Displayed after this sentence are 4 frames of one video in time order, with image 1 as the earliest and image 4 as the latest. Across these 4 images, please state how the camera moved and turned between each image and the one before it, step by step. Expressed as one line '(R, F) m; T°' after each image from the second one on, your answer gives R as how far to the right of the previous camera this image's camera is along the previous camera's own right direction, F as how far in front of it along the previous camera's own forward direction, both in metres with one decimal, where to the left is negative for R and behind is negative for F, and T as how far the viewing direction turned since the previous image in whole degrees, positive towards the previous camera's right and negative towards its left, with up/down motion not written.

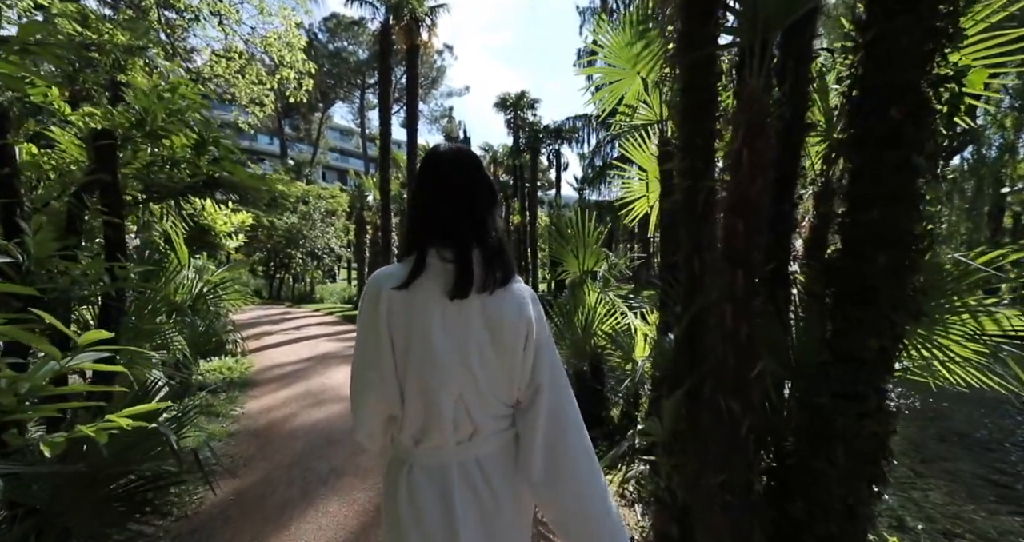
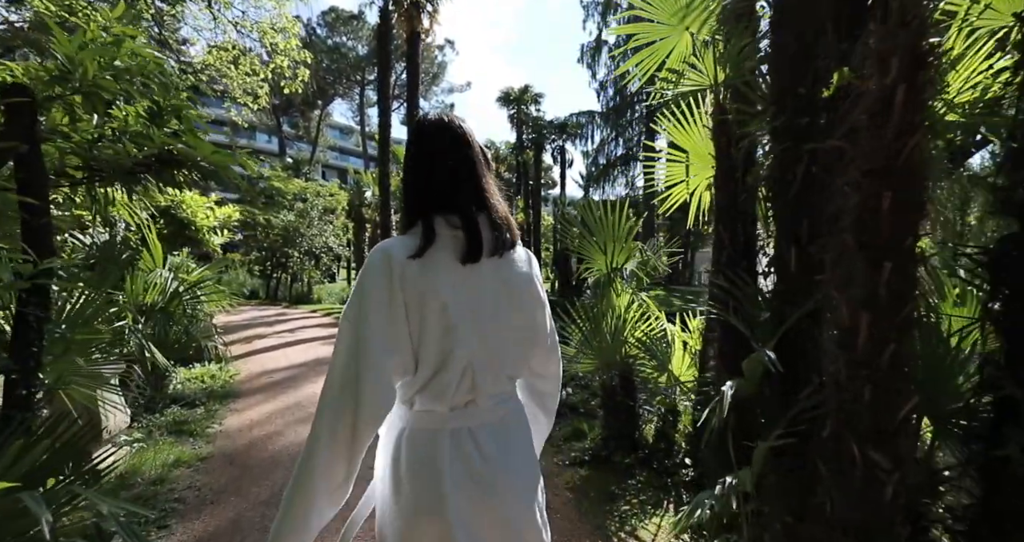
(-0.1, +0.6) m; 0°
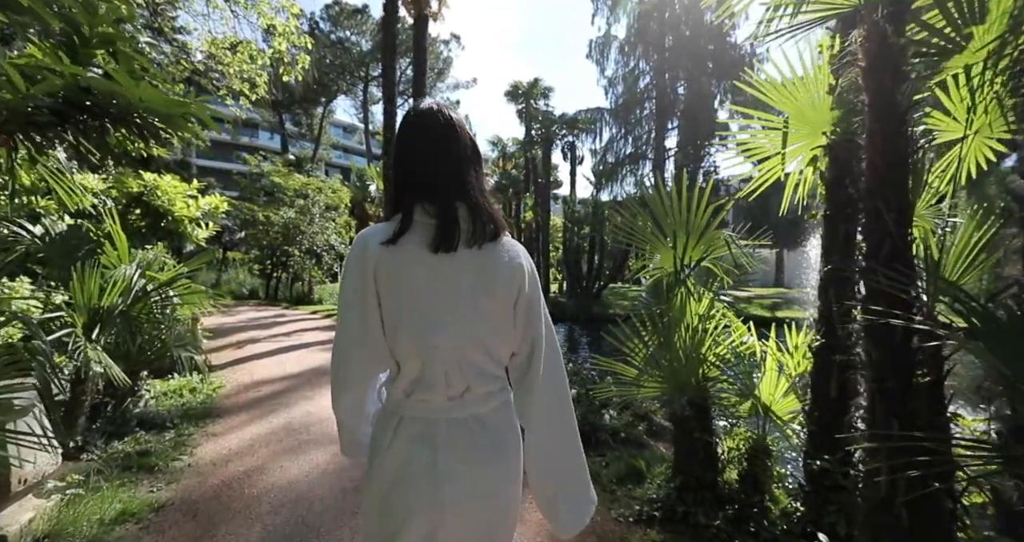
(-0.3, +0.8) m; 0°
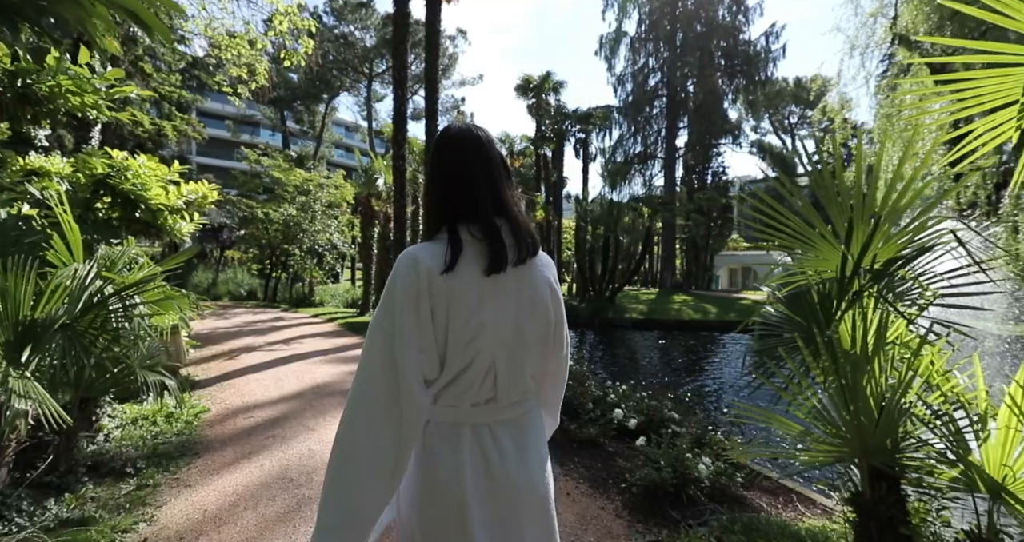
(-0.4, +0.9) m; 0°
